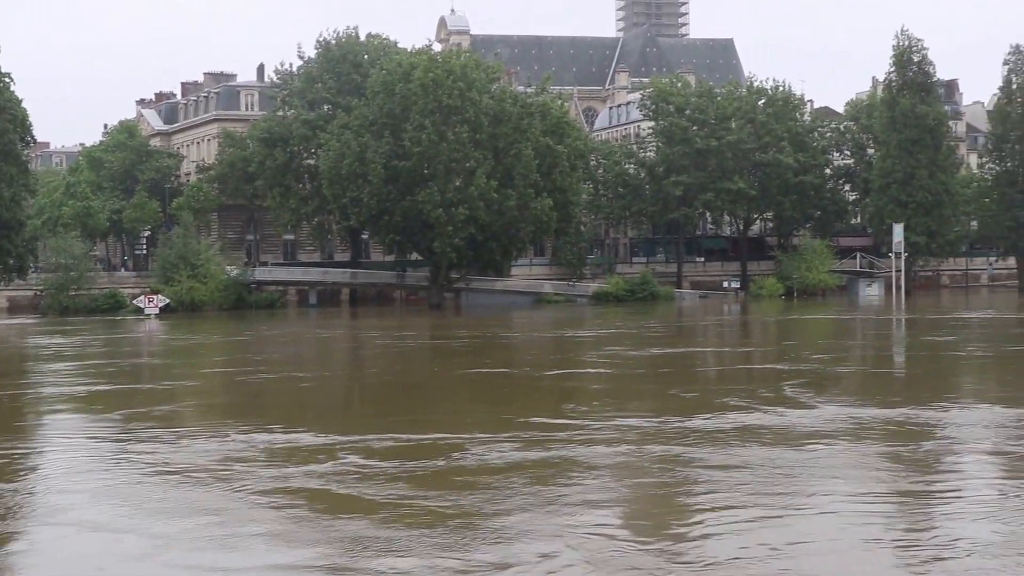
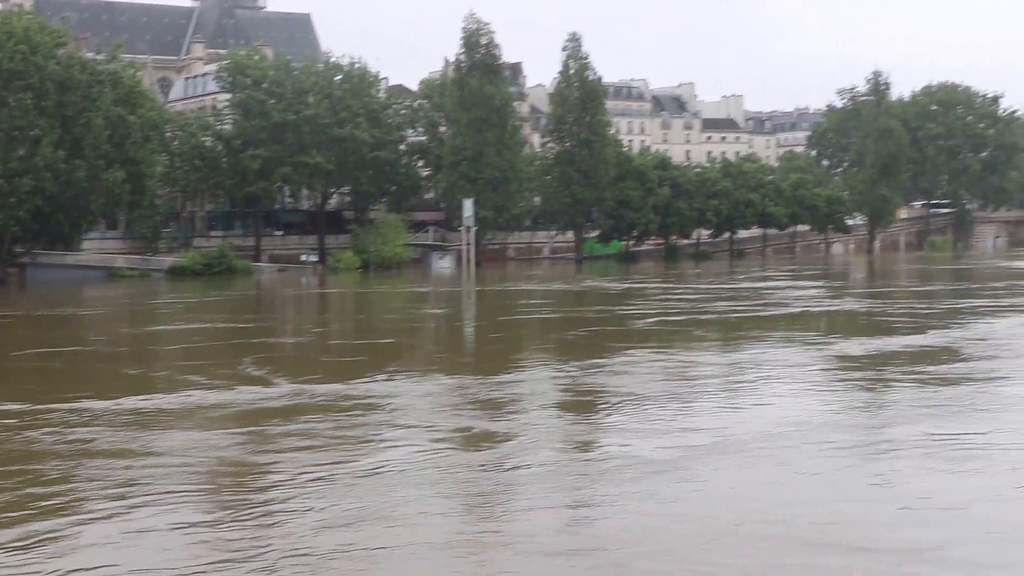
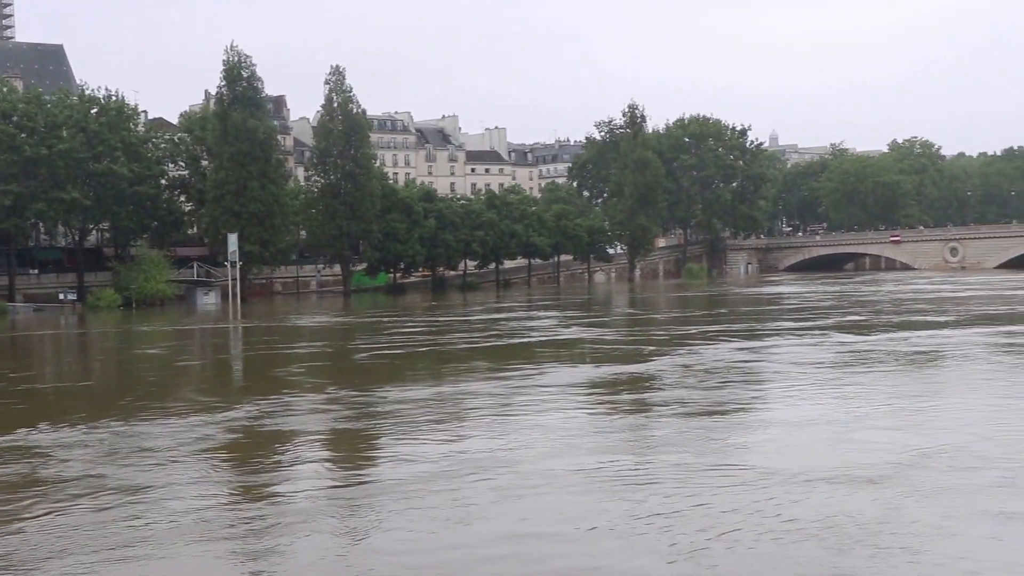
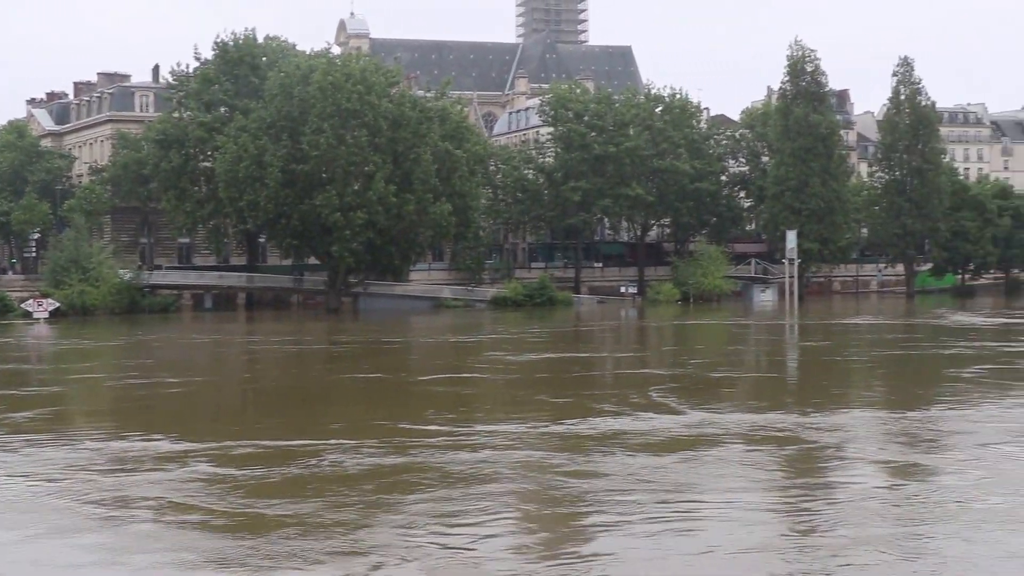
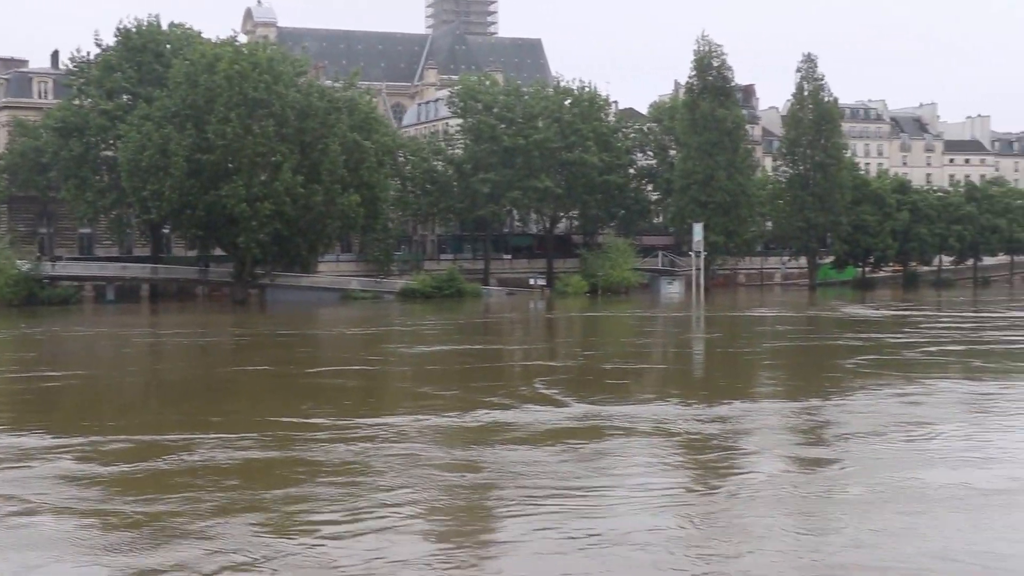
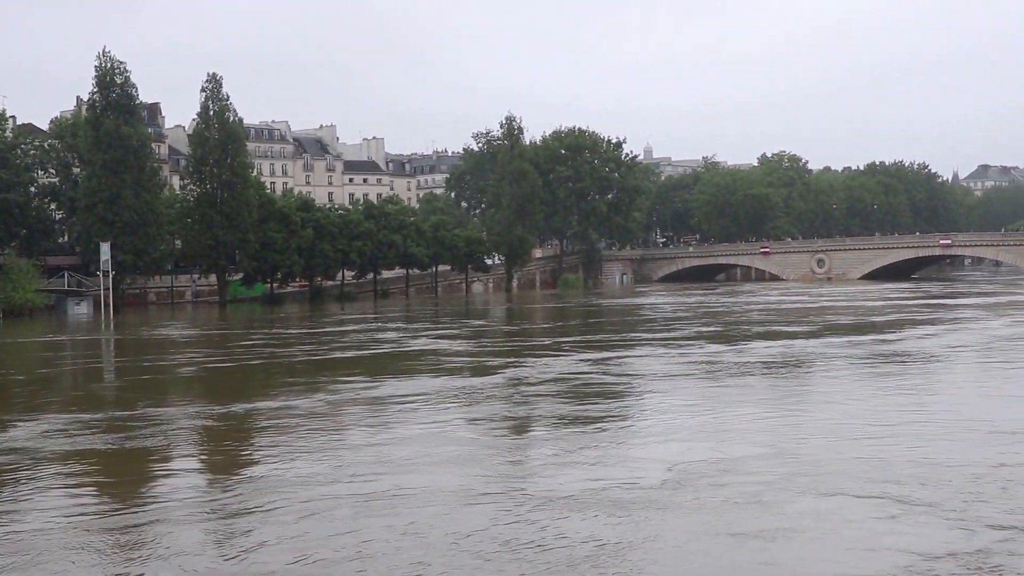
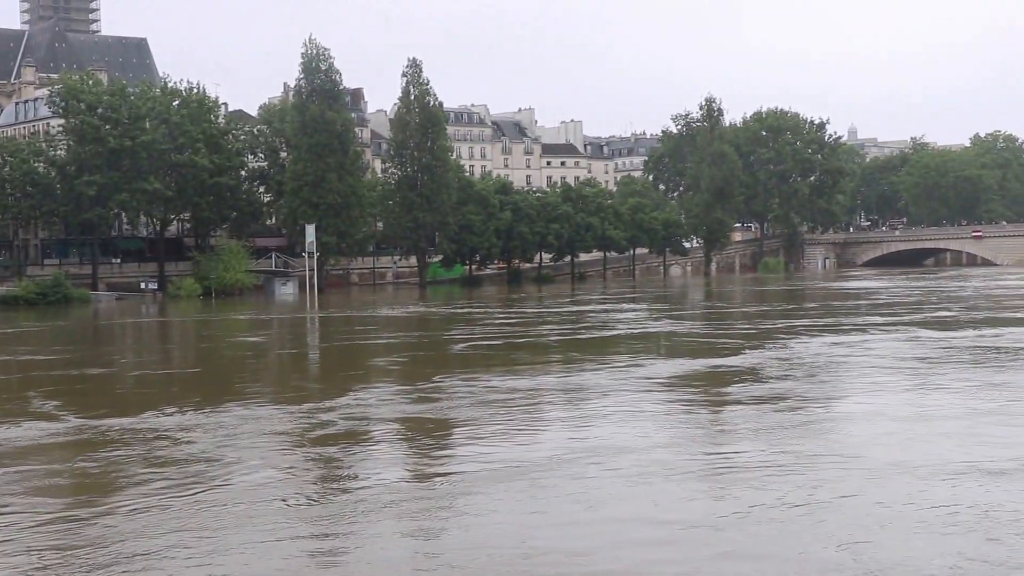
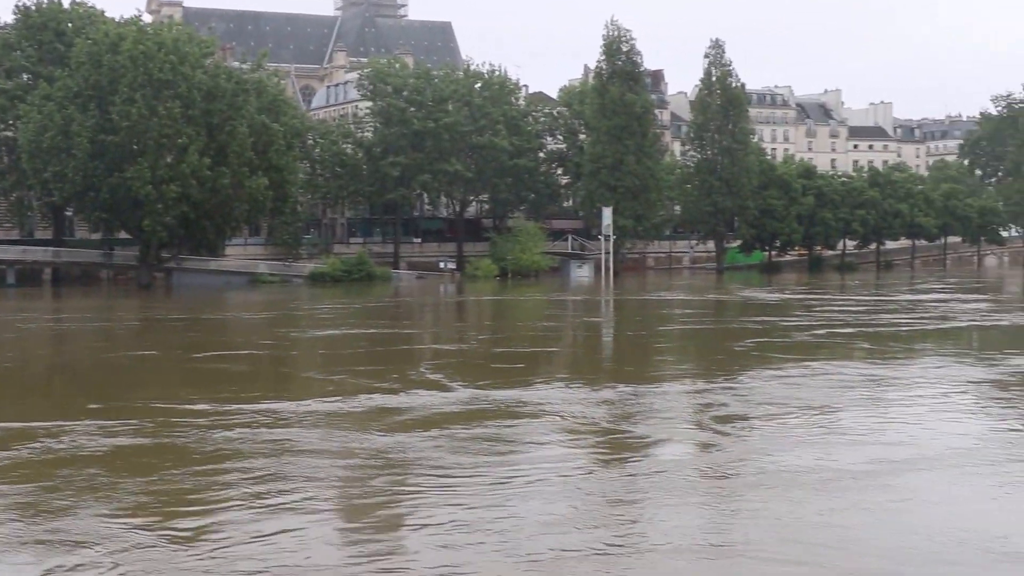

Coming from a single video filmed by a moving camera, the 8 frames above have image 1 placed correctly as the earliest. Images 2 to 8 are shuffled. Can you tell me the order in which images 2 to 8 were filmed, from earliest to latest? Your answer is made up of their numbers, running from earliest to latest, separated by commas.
4, 5, 8, 2, 7, 3, 6
